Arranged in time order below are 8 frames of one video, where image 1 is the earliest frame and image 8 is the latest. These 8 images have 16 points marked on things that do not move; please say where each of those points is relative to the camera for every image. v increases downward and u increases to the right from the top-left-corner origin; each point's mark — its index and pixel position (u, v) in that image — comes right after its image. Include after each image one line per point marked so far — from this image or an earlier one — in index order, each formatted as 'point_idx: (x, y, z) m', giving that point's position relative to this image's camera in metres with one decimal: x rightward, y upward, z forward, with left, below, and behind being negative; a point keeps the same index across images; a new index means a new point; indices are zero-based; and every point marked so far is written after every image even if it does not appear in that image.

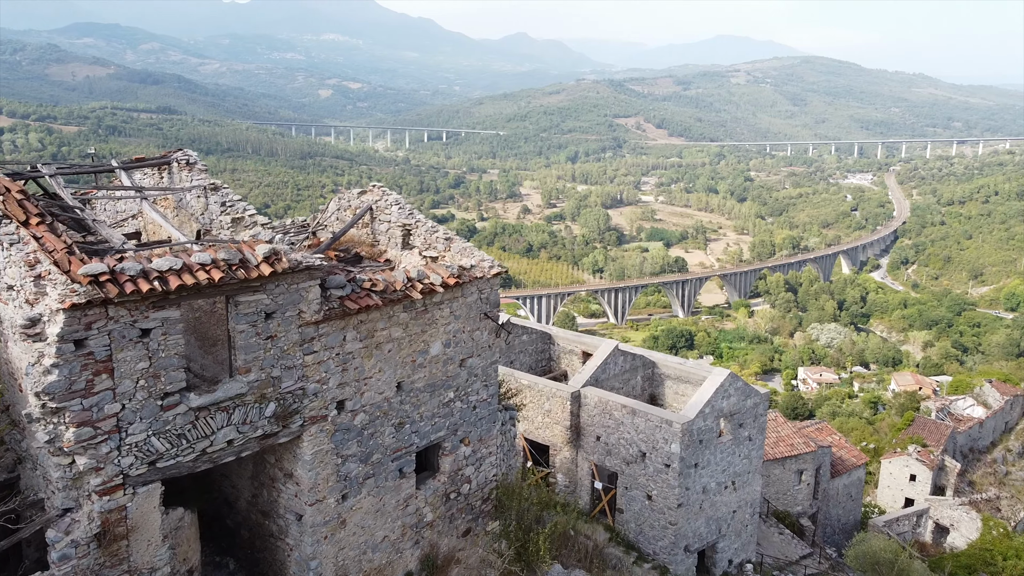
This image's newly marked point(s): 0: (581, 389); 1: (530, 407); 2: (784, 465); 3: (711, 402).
0: (+0.6, -0.9, +6.8) m
1: (+0.2, -1.1, +7.0) m
2: (+3.8, -2.5, +10.5) m
3: (+1.7, -1.0, +6.4) m
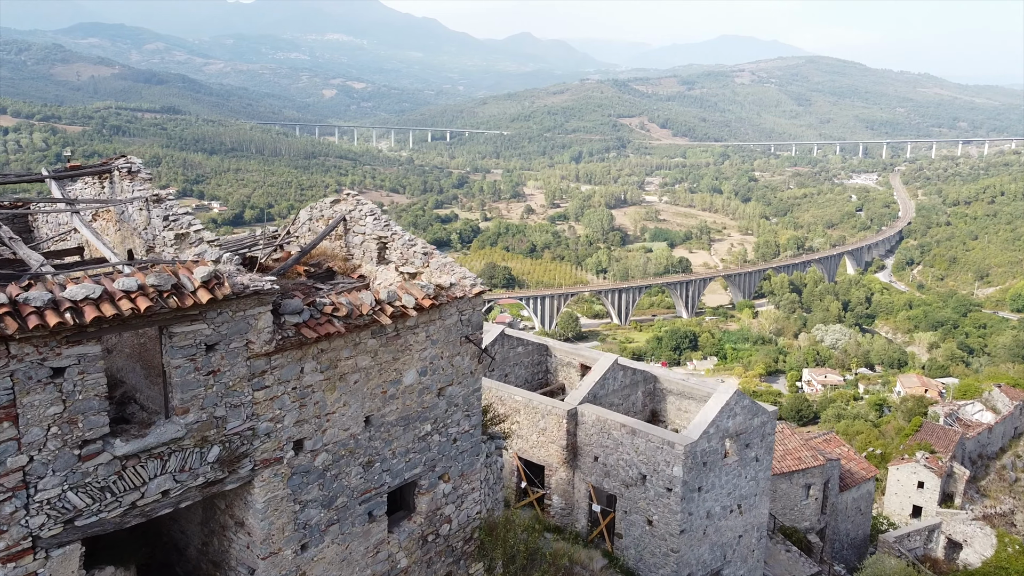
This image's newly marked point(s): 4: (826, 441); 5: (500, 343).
0: (+0.6, -1.0, +6.4) m
1: (+0.1, -1.2, +6.6) m
2: (+3.8, -2.6, +10.1) m
3: (+1.7, -1.1, +6.0) m
4: (+5.0, -2.4, +11.8) m
5: (-0.2, -0.6, +7.6) m
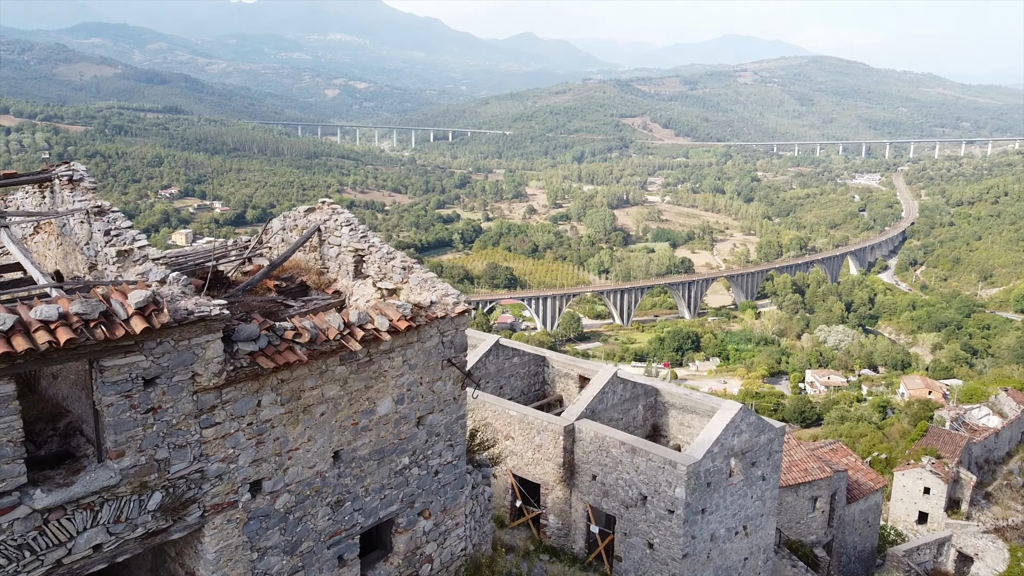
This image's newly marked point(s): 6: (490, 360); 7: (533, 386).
0: (+0.5, -1.1, +6.1) m
1: (0.0, -1.3, +6.3) m
2: (+3.8, -2.7, +9.8) m
3: (+1.6, -1.2, +5.7) m
4: (+5.0, -2.5, +11.4) m
5: (-0.2, -0.6, +7.2) m
6: (-0.2, -0.7, +7.3) m
7: (+0.2, -1.0, +7.6) m
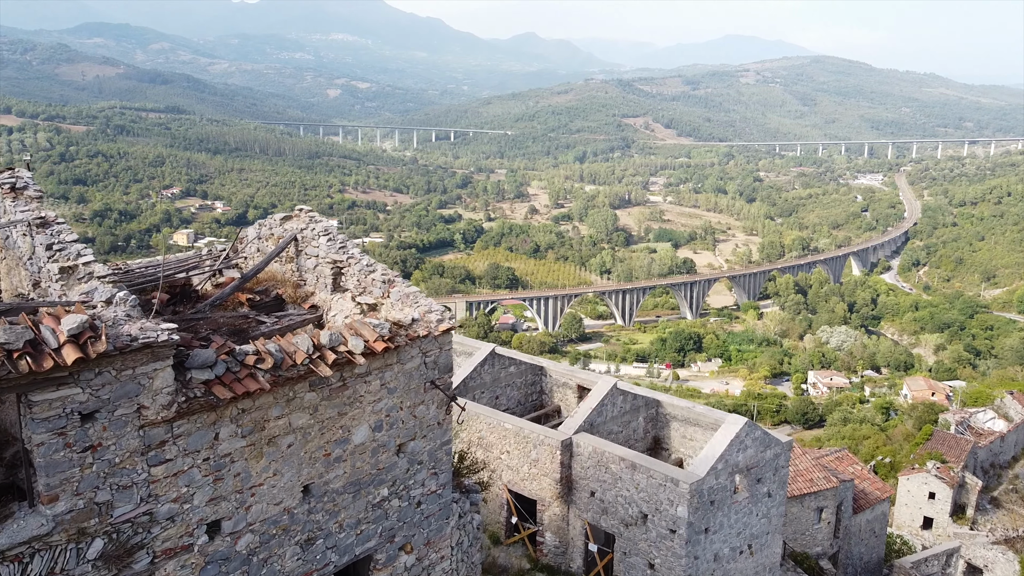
0: (+0.5, -1.2, +5.9) m
1: (0.0, -1.4, +6.1) m
2: (+3.7, -2.8, +9.5) m
3: (+1.6, -1.2, +5.4) m
4: (+4.9, -2.6, +11.2) m
5: (-0.2, -0.7, +7.0) m
6: (-0.3, -0.8, +7.0) m
7: (+0.2, -1.1, +7.4) m
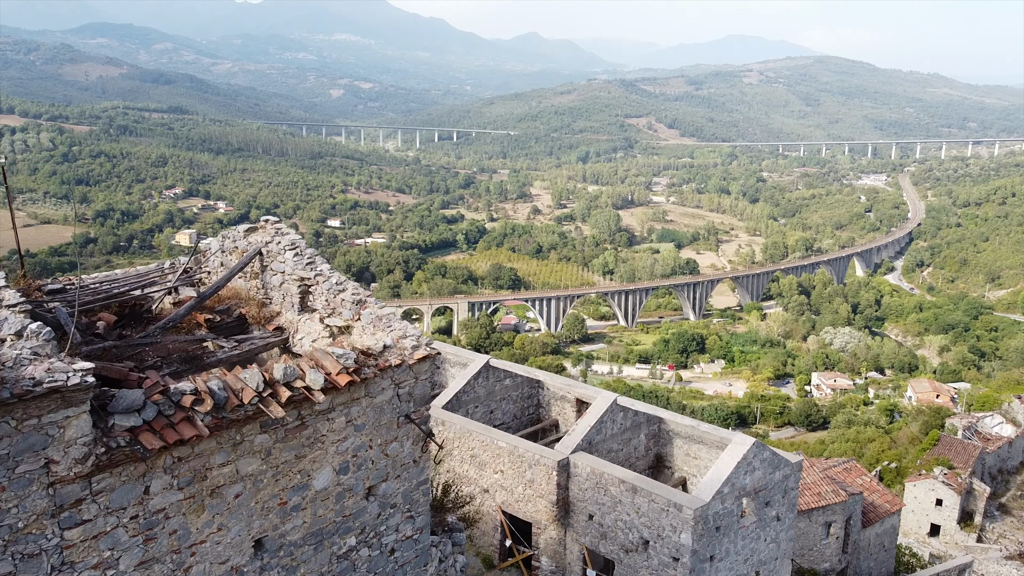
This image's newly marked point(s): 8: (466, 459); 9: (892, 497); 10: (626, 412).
0: (+0.4, -1.3, +5.5) m
1: (0.0, -1.4, +5.7) m
2: (+3.7, -2.8, +9.2) m
3: (+1.5, -1.3, +5.1) m
4: (+4.9, -2.7, +10.8) m
5: (-0.3, -0.8, +6.7) m
6: (-0.3, -0.9, +6.7) m
7: (+0.1, -1.2, +7.1) m
8: (-0.4, -1.4, +6.0) m
9: (+5.6, -3.1, +10.9) m
10: (+0.9, -1.0, +6.1) m
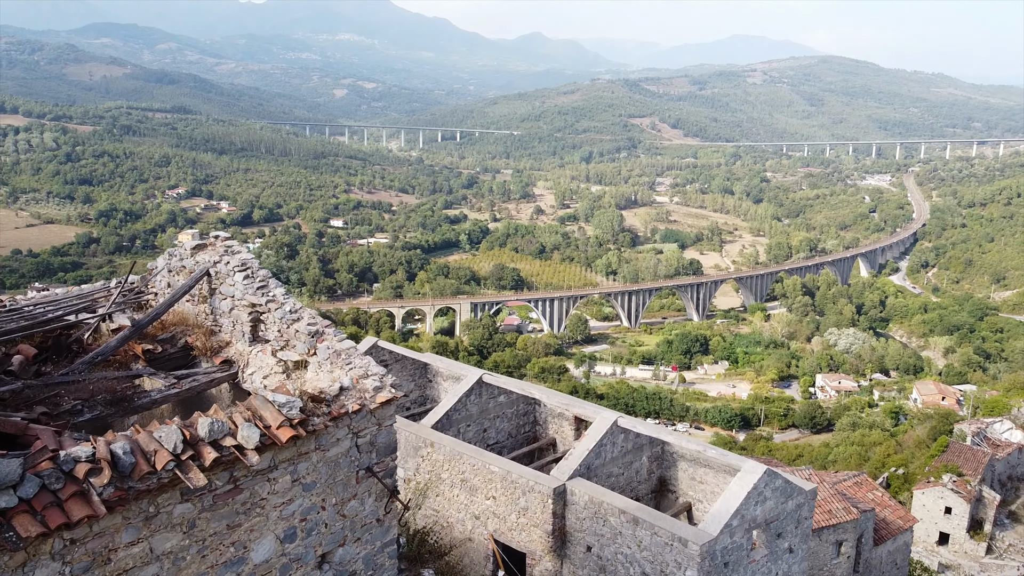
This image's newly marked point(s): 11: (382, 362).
0: (+0.4, -1.4, +5.2) m
1: (-0.1, -1.5, +5.4) m
2: (+3.7, -2.9, +8.8) m
3: (+1.5, -1.4, +4.7) m
4: (+4.9, -2.8, +10.4) m
5: (-0.3, -0.9, +6.3) m
6: (-0.3, -1.0, +6.3) m
7: (+0.1, -1.3, +6.7) m
8: (-0.4, -1.5, +5.6) m
9: (+5.6, -3.2, +10.5) m
10: (+0.9, -1.1, +5.7) m
11: (-1.3, -0.7, +7.3) m
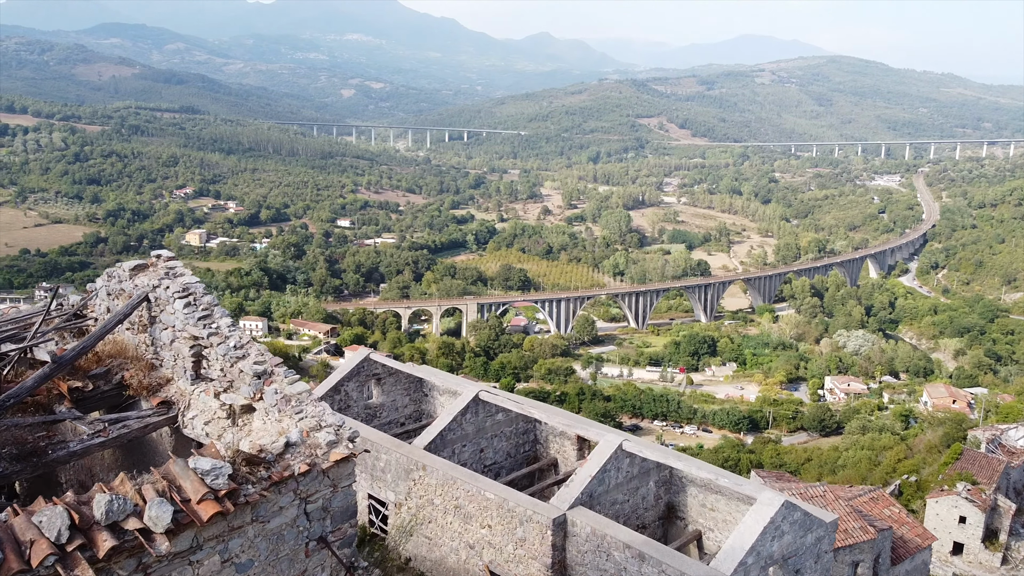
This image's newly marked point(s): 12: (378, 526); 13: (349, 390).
0: (+0.4, -1.4, +4.8) m
1: (-0.1, -1.6, +5.0) m
2: (+3.7, -3.0, +8.4) m
3: (+1.4, -1.5, +4.3) m
4: (+4.9, -2.9, +10.0) m
5: (-0.3, -1.0, +5.9) m
6: (-0.4, -1.0, +6.0) m
7: (+0.1, -1.4, +6.3) m
8: (-0.4, -1.6, +5.2) m
9: (+5.6, -3.3, +10.1) m
10: (+0.9, -1.2, +5.3) m
11: (-1.3, -0.8, +6.9) m
12: (-1.1, -1.9, +5.8) m
13: (-1.5, -0.9, +6.7) m
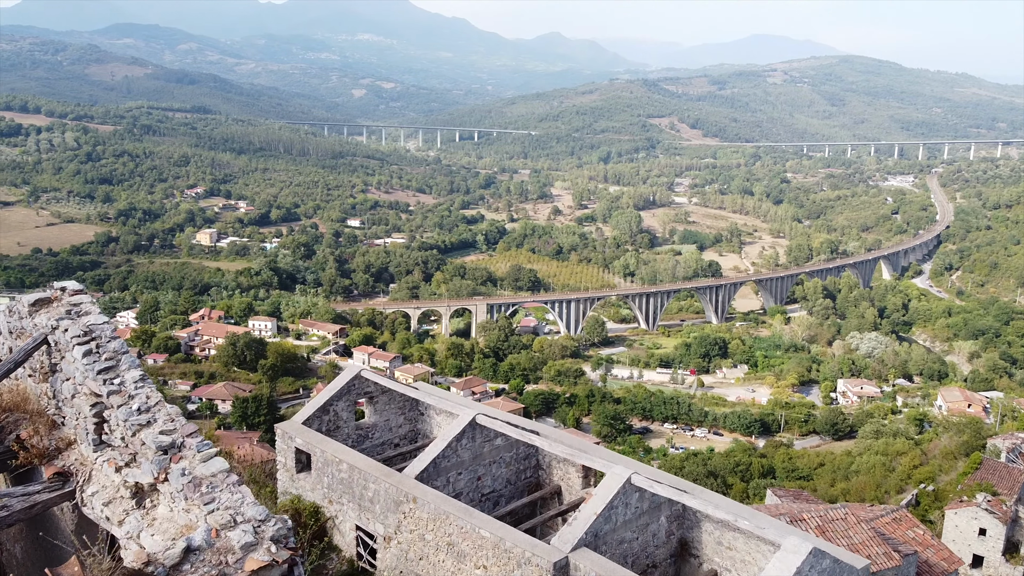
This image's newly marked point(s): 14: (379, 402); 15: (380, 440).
0: (+0.3, -1.6, +4.3) m
1: (-0.1, -1.7, +4.5) m
2: (+3.7, -3.2, +7.9) m
3: (+1.4, -1.6, +3.9) m
4: (+4.9, -3.0, +9.5) m
5: (-0.3, -1.1, +5.5) m
6: (-0.4, -1.2, +5.5) m
7: (+0.1, -1.5, +5.9) m
8: (-0.5, -1.7, +4.8) m
9: (+5.6, -3.4, +9.5) m
10: (+0.8, -1.3, +4.8) m
11: (-1.3, -0.9, +6.5) m
12: (-1.1, -2.0, +5.4) m
13: (-1.5, -1.0, +6.3) m
14: (-1.2, -1.0, +6.5) m
15: (-1.2, -1.3, +6.5) m
